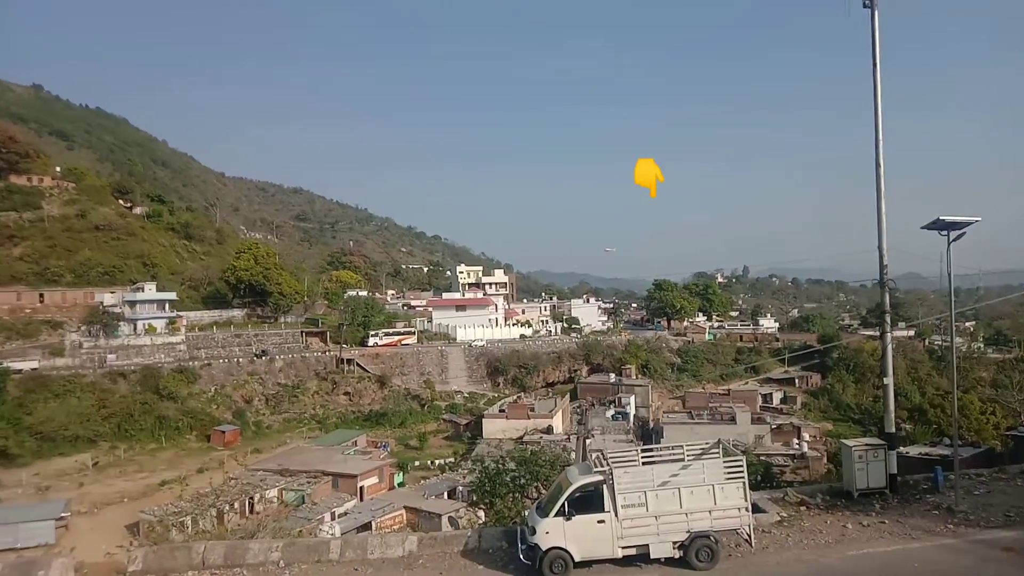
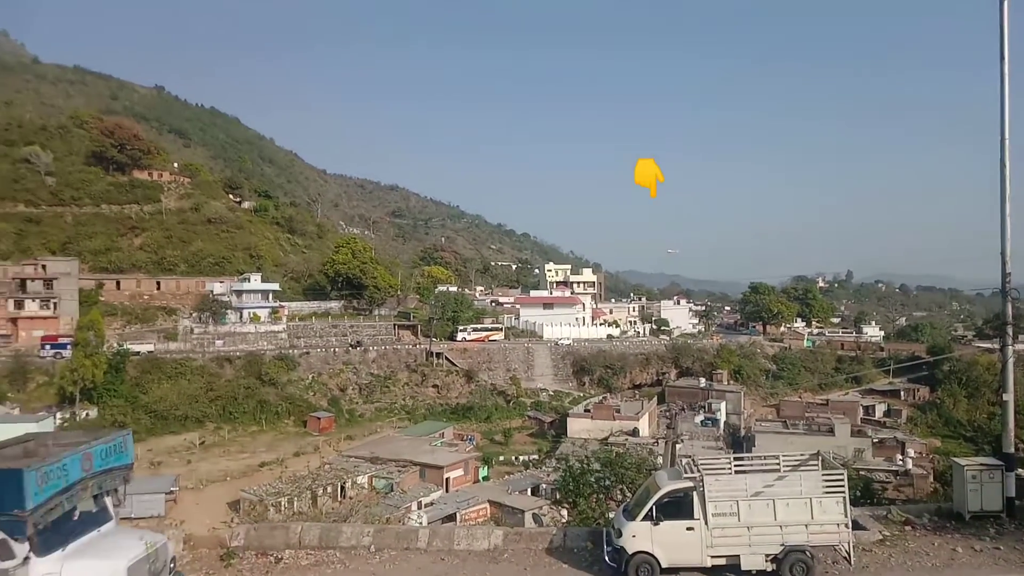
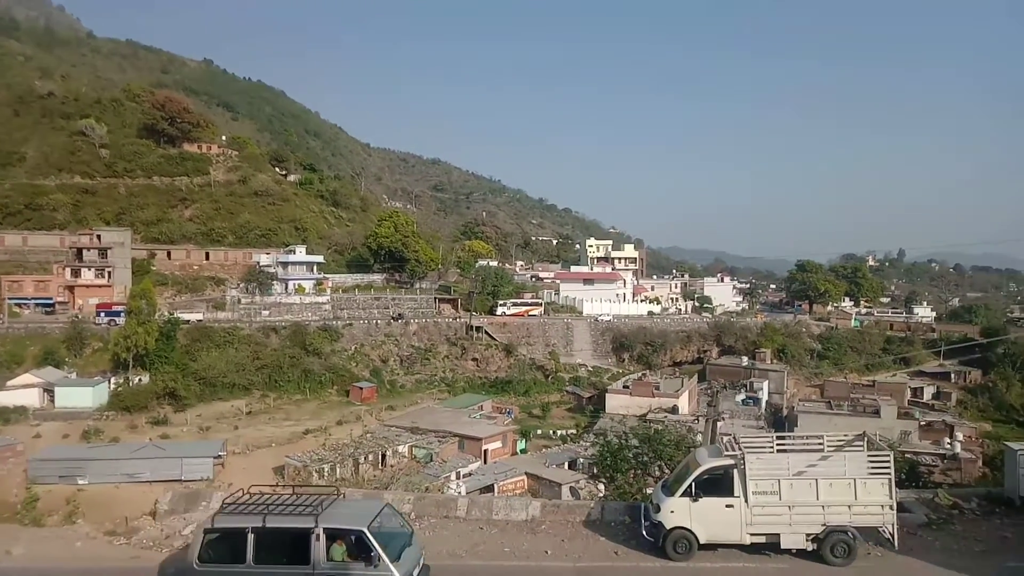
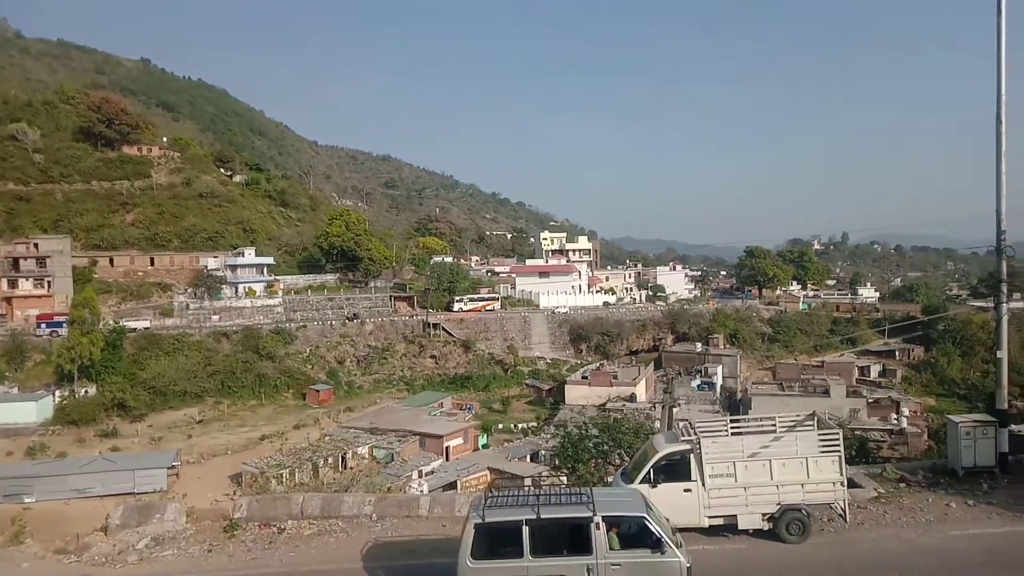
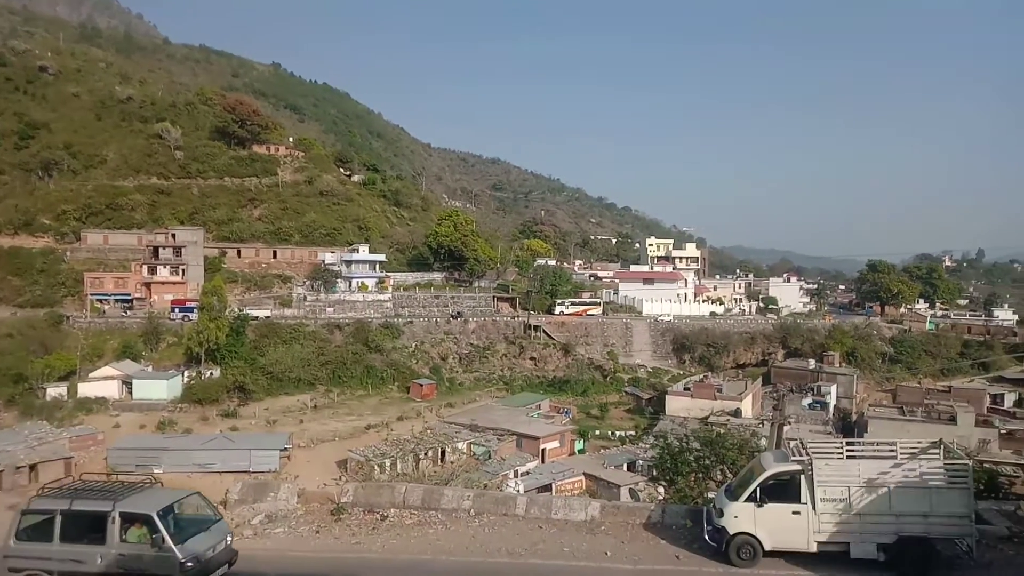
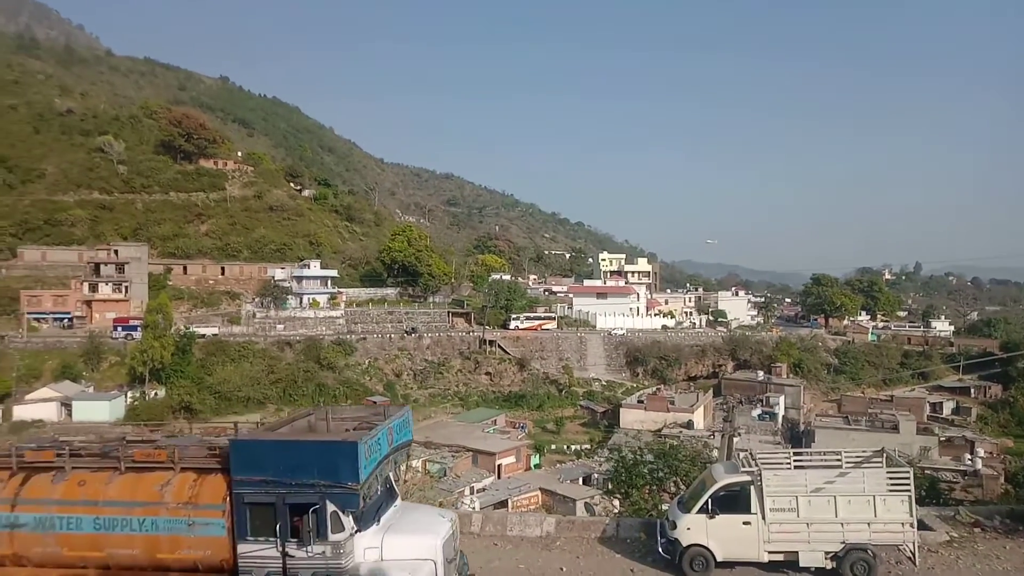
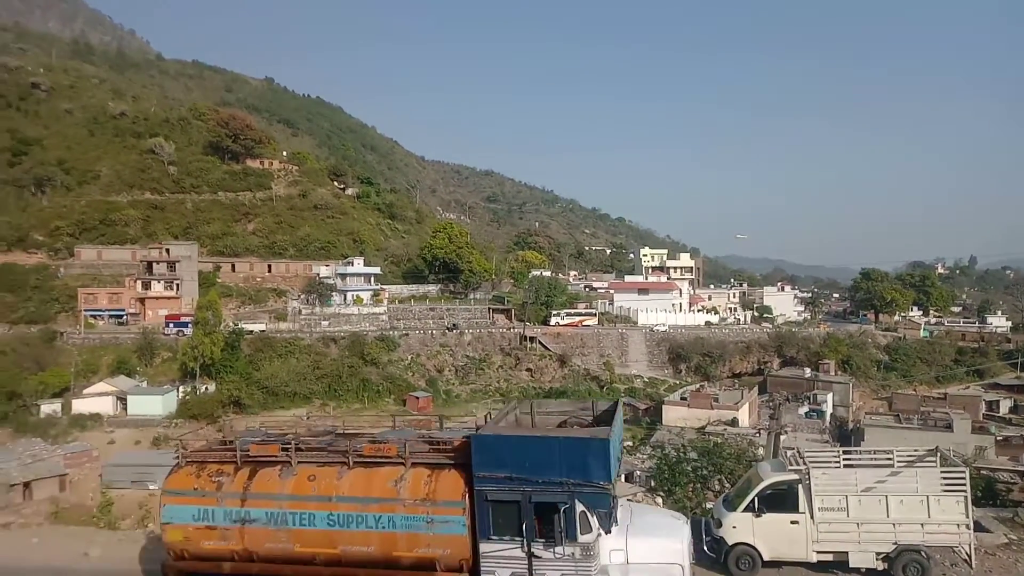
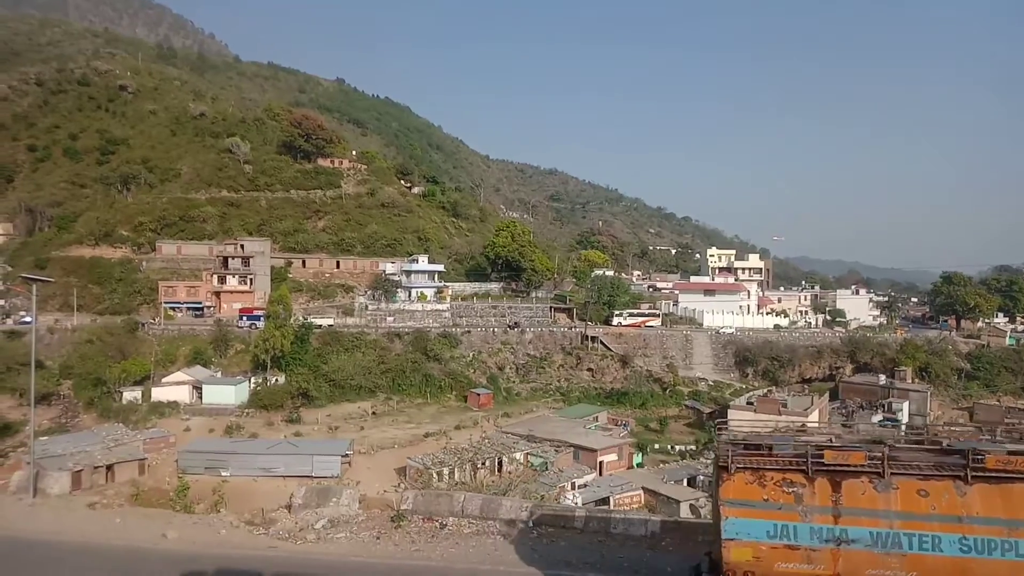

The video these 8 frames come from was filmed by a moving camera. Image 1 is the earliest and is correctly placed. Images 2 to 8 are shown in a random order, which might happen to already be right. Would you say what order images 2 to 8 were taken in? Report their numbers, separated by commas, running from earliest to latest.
2, 6, 7, 8, 5, 3, 4
